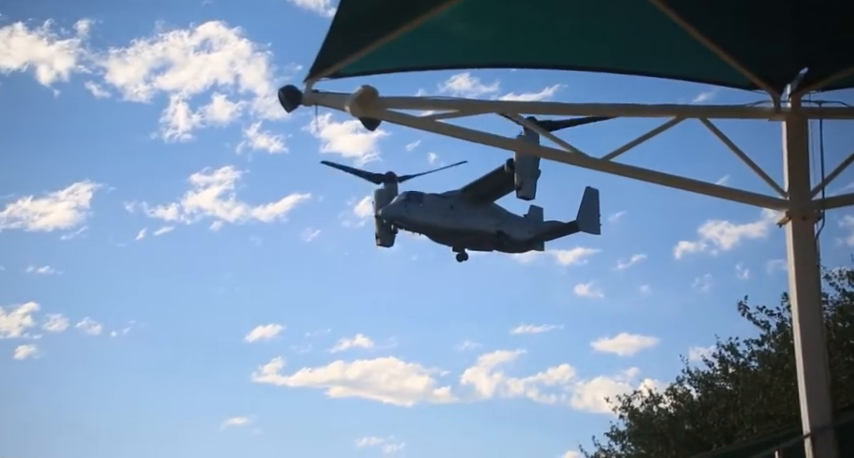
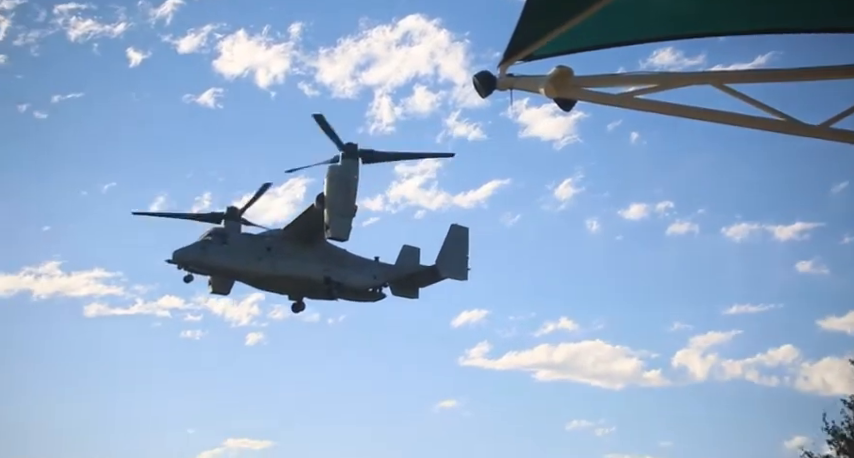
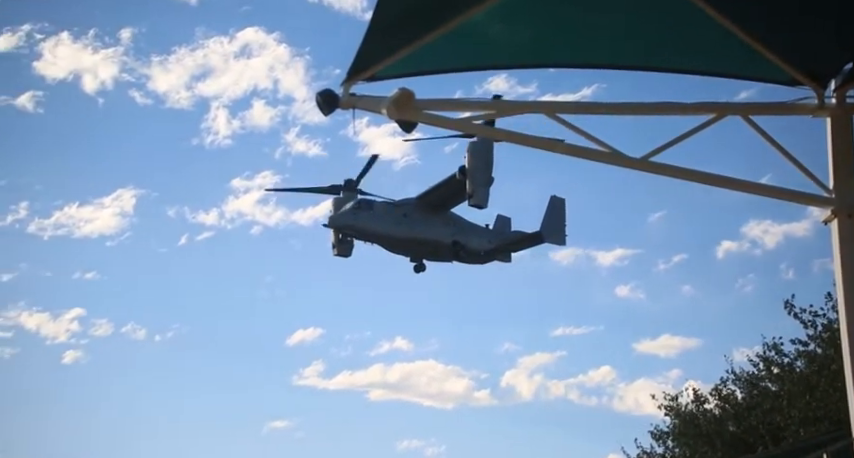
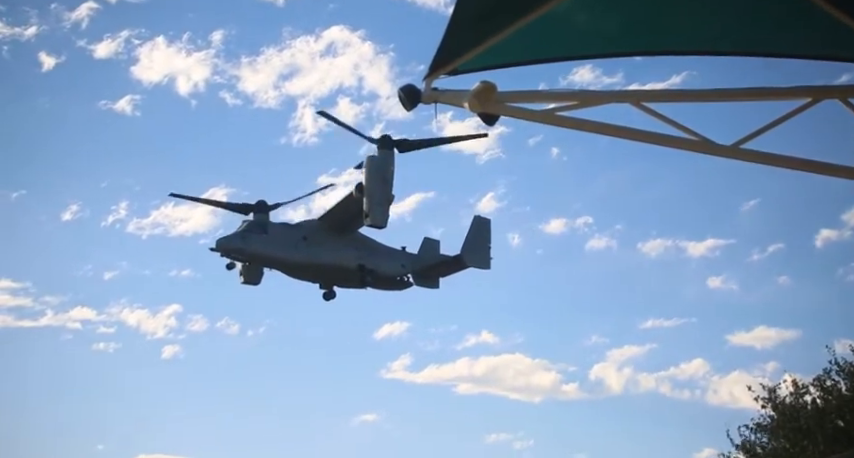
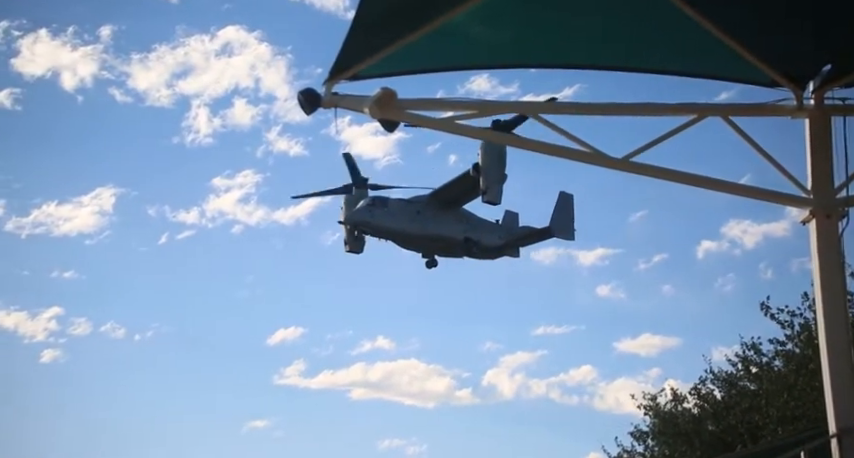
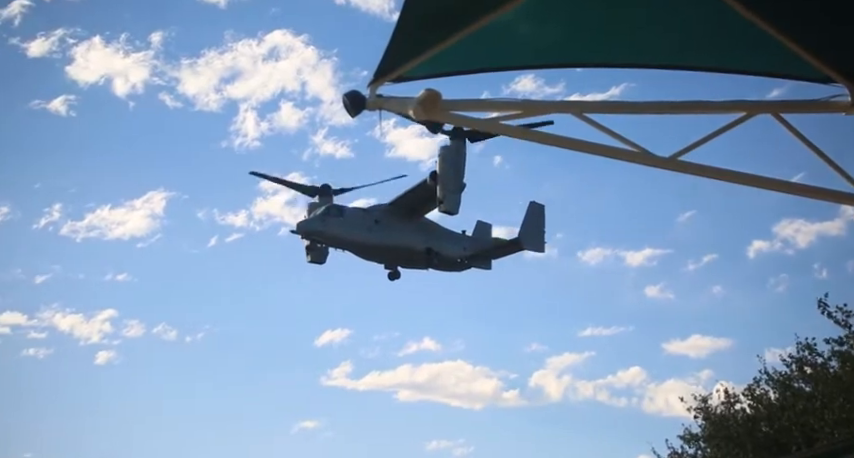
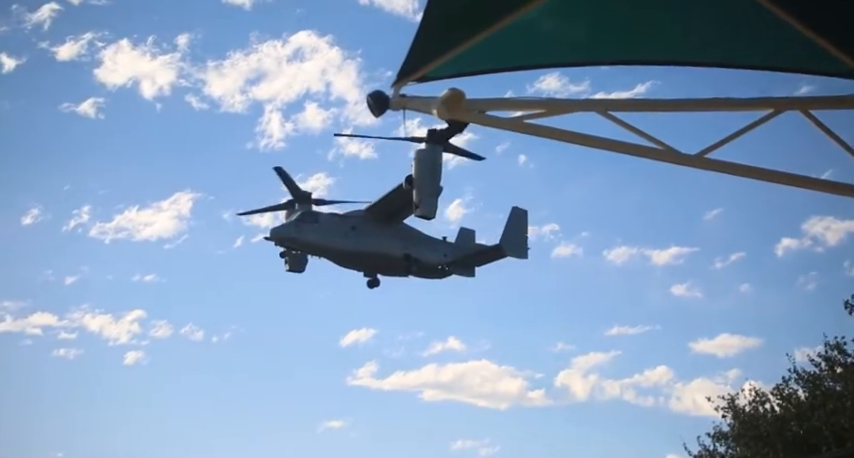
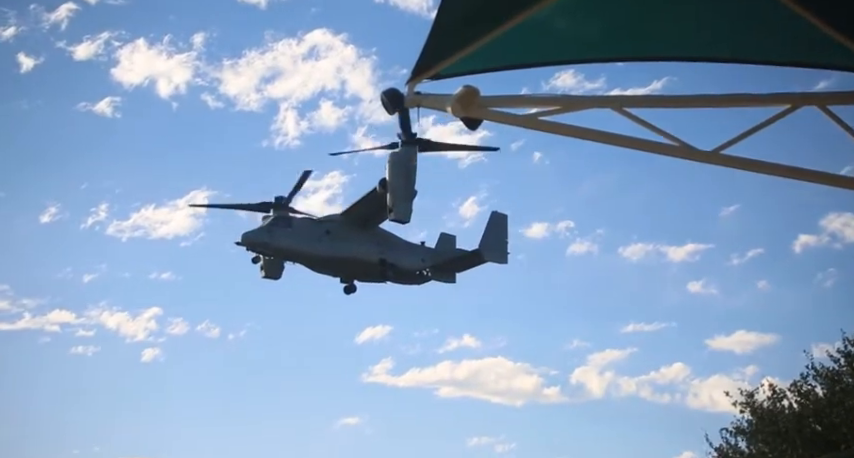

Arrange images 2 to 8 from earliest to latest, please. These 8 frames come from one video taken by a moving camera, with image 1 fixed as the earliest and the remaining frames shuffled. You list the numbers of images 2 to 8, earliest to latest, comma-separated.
5, 3, 6, 7, 8, 4, 2
